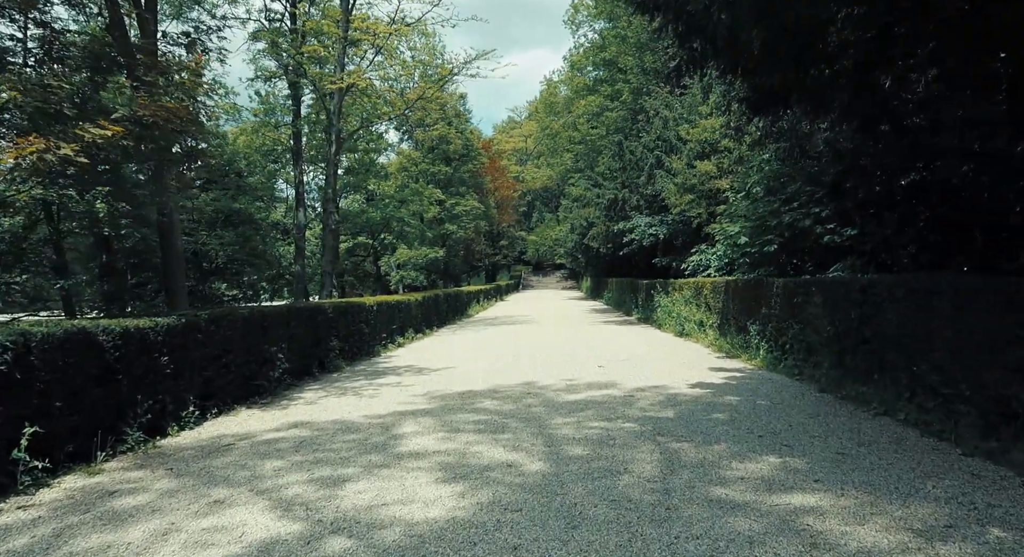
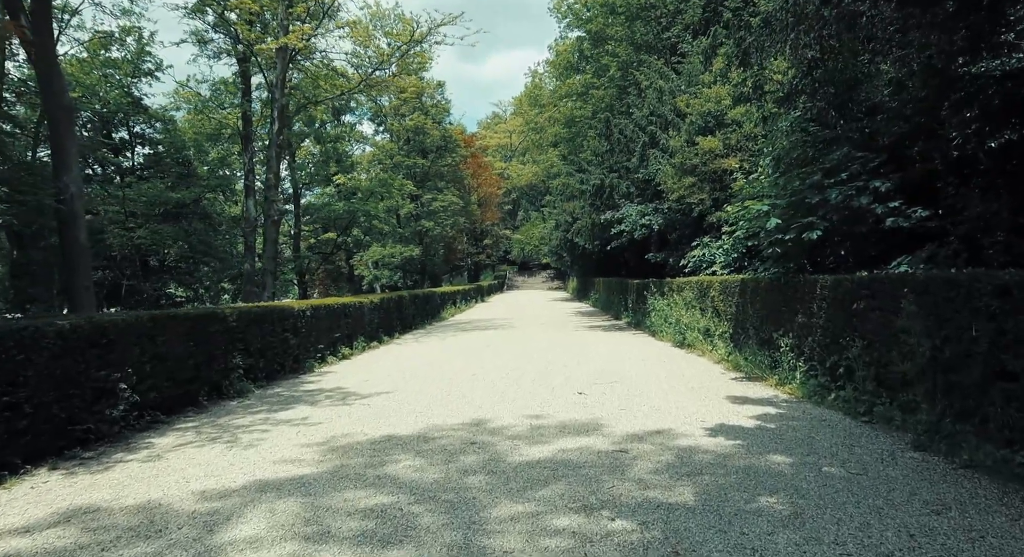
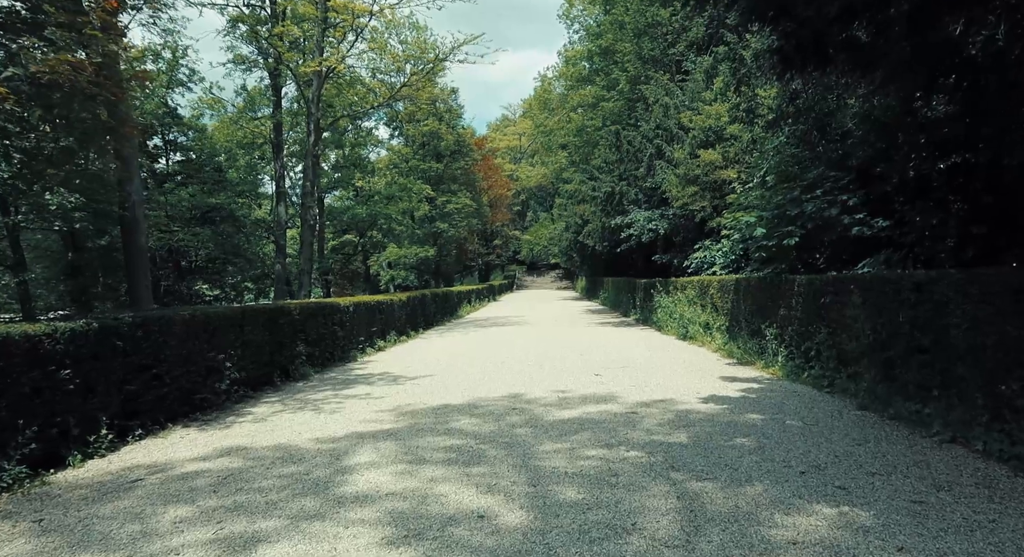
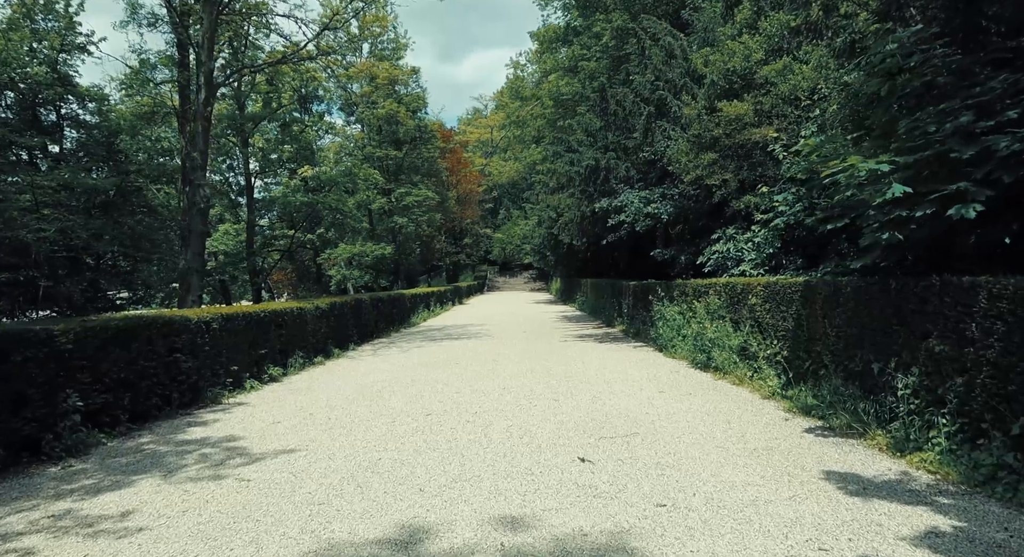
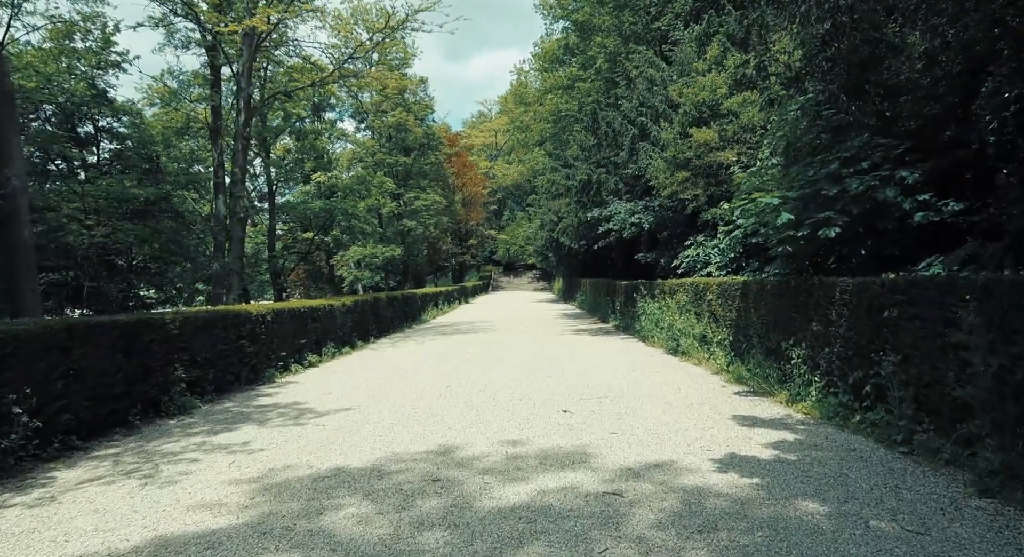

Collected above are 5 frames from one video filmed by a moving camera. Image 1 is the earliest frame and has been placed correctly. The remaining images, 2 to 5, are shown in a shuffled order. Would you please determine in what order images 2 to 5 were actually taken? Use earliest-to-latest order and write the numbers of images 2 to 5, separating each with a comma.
3, 2, 5, 4
